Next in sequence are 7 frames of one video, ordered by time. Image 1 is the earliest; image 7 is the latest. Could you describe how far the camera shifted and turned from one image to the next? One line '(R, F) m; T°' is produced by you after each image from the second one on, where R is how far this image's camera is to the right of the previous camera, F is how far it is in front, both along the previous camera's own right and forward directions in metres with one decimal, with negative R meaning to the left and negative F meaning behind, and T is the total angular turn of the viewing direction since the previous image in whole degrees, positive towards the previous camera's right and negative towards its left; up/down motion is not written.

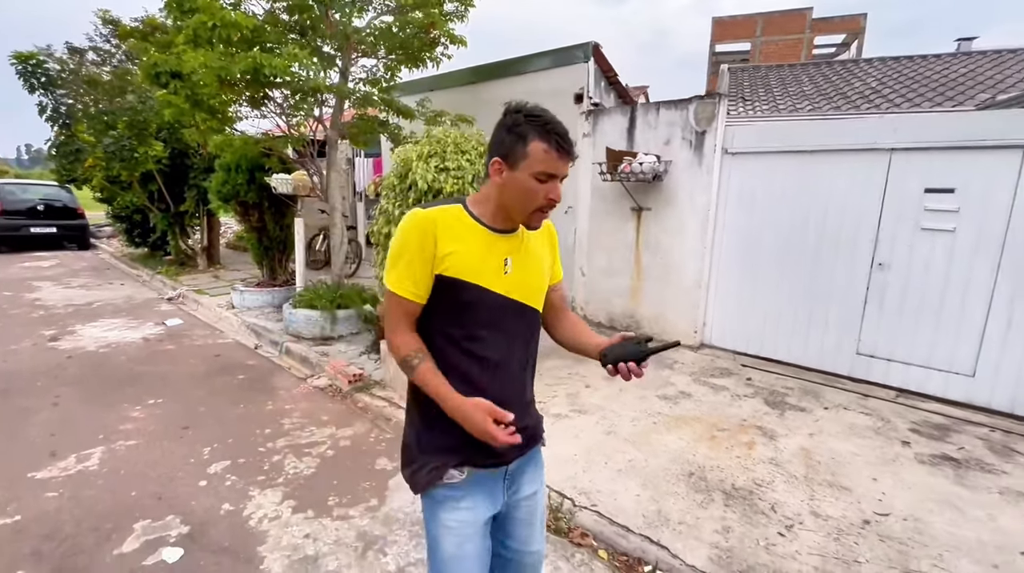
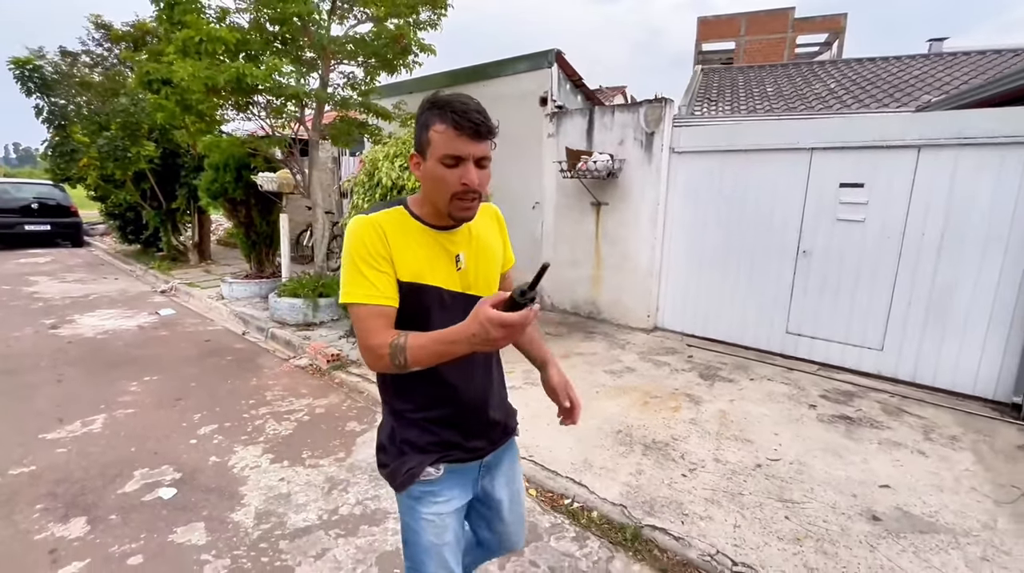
(+0.3, -0.4) m; +1°
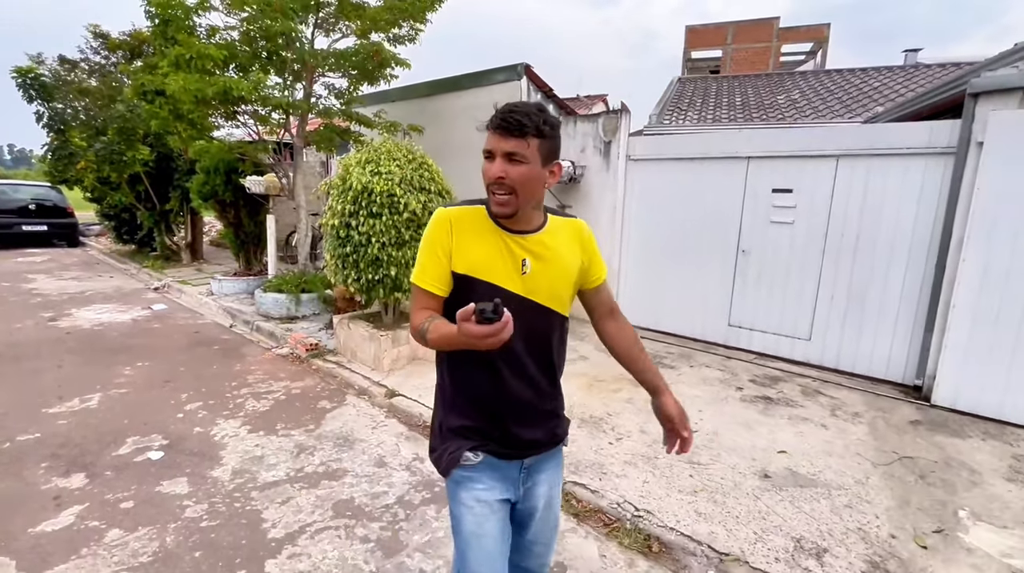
(+0.3, -0.4) m; 0°
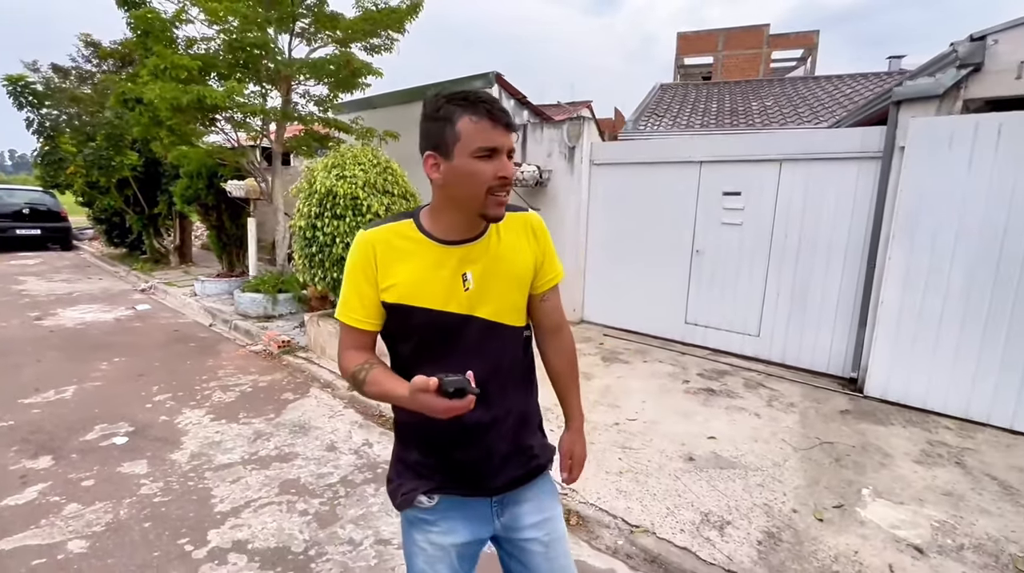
(+0.4, -0.2) m; 0°
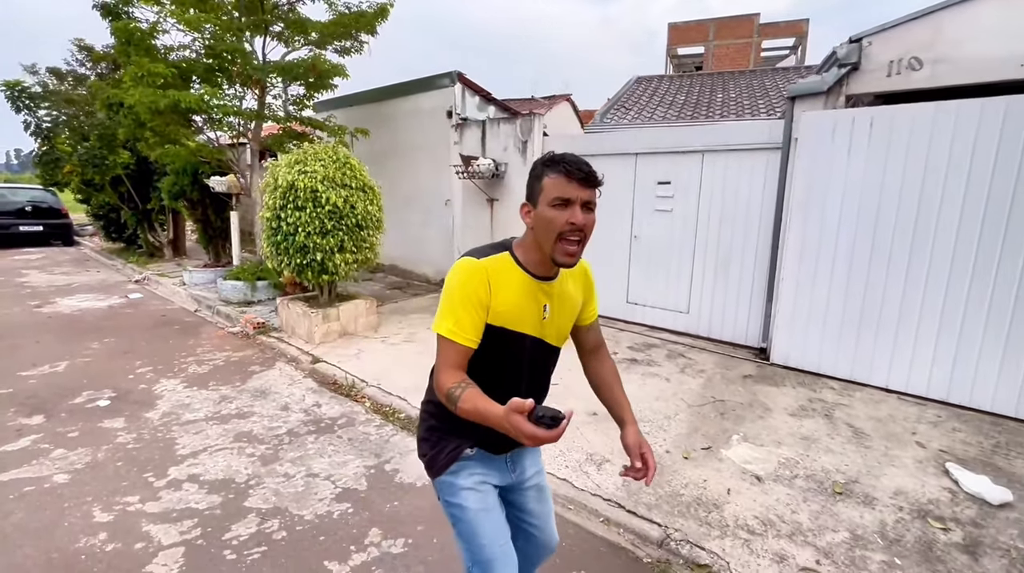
(+0.6, -0.5) m; -1°
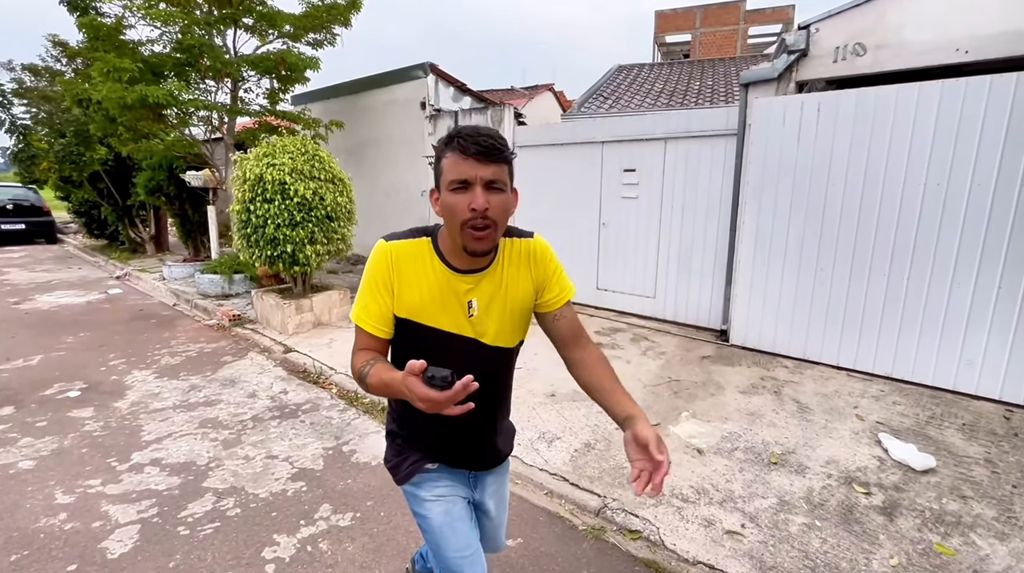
(+0.3, -0.1) m; +1°
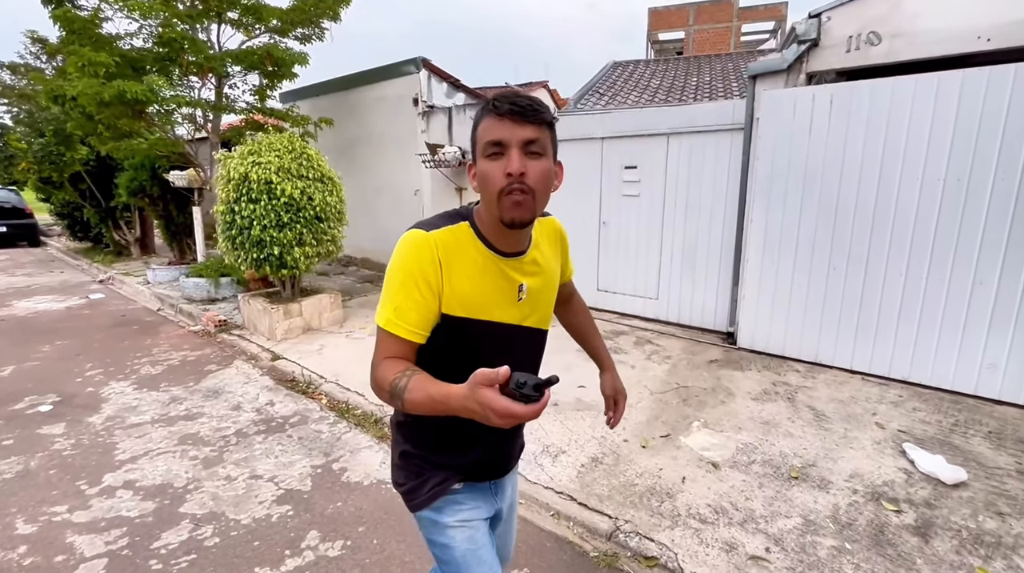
(0.0, +0.2) m; +1°
